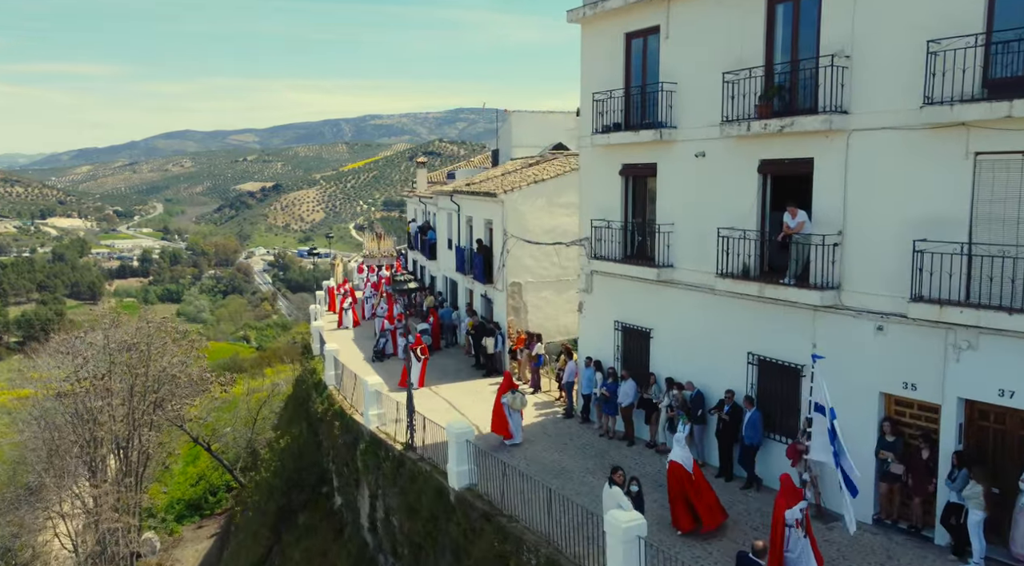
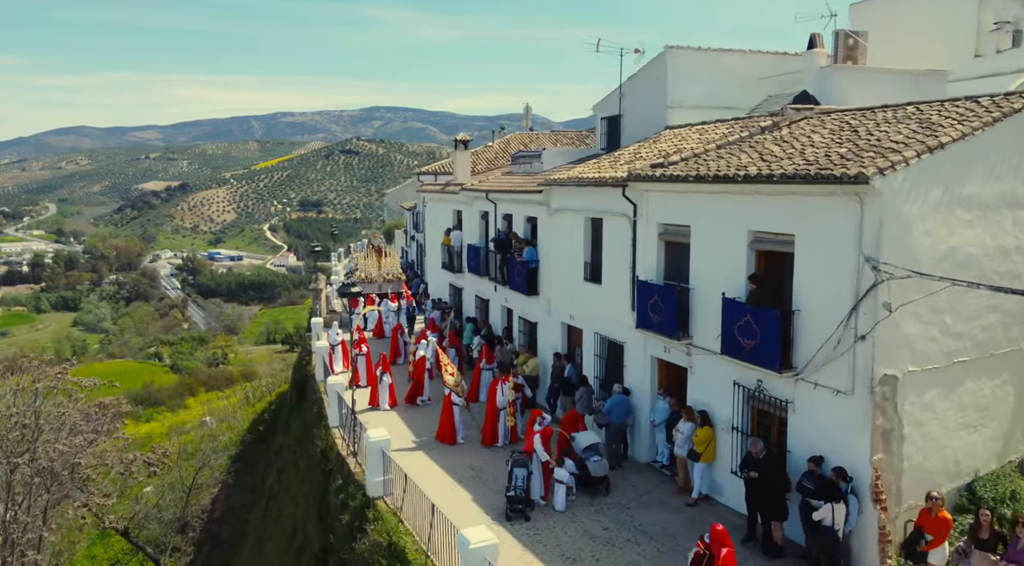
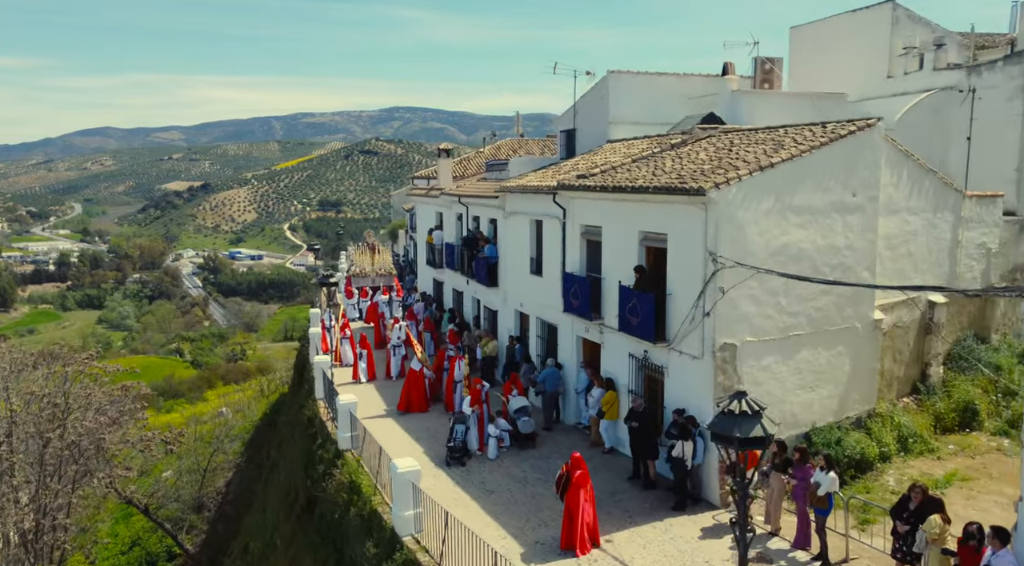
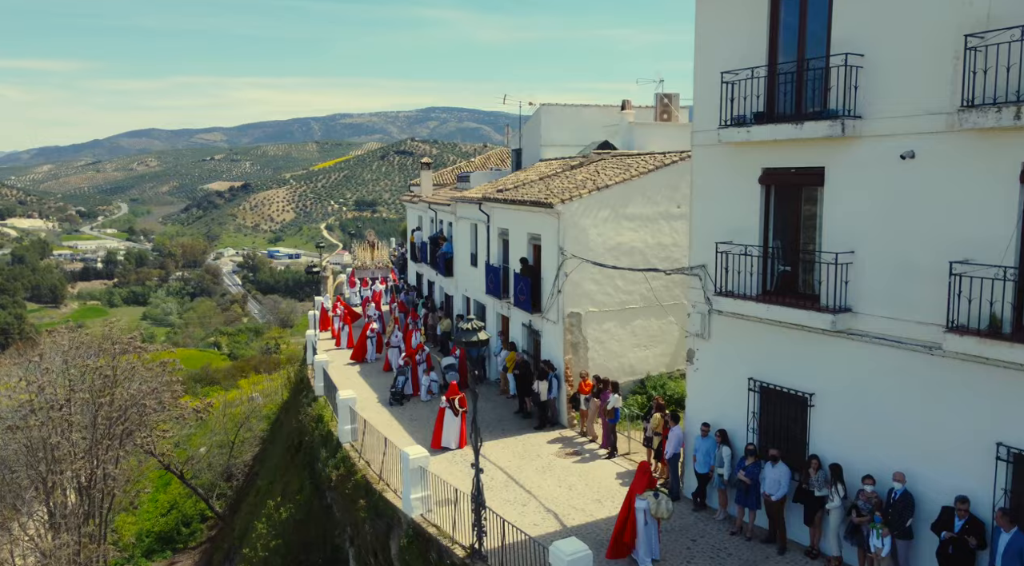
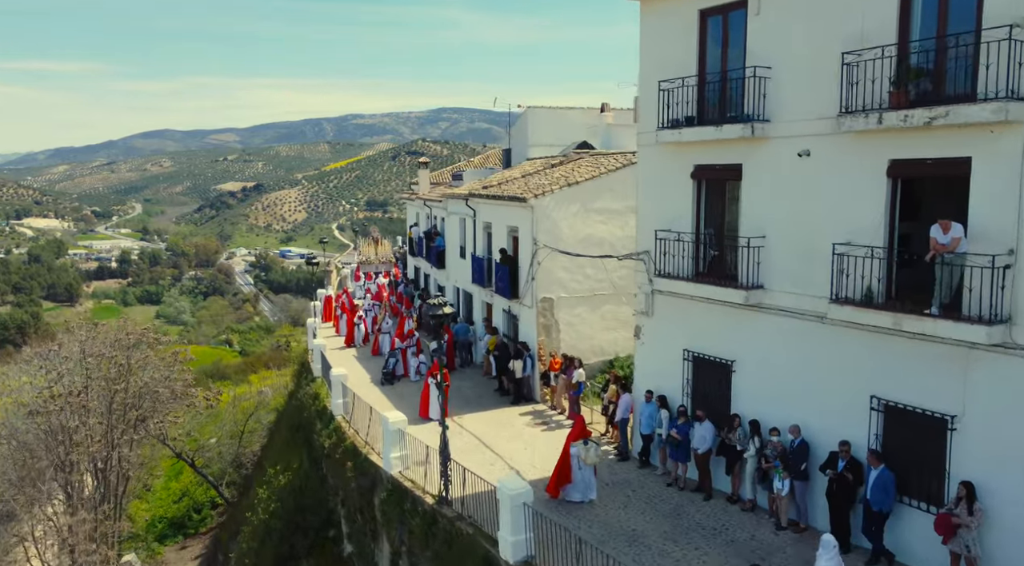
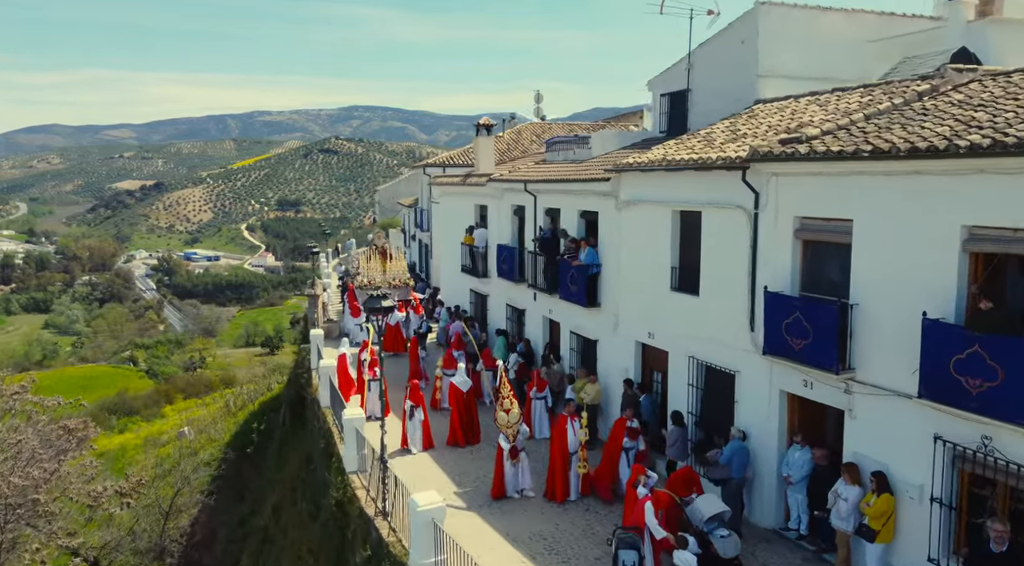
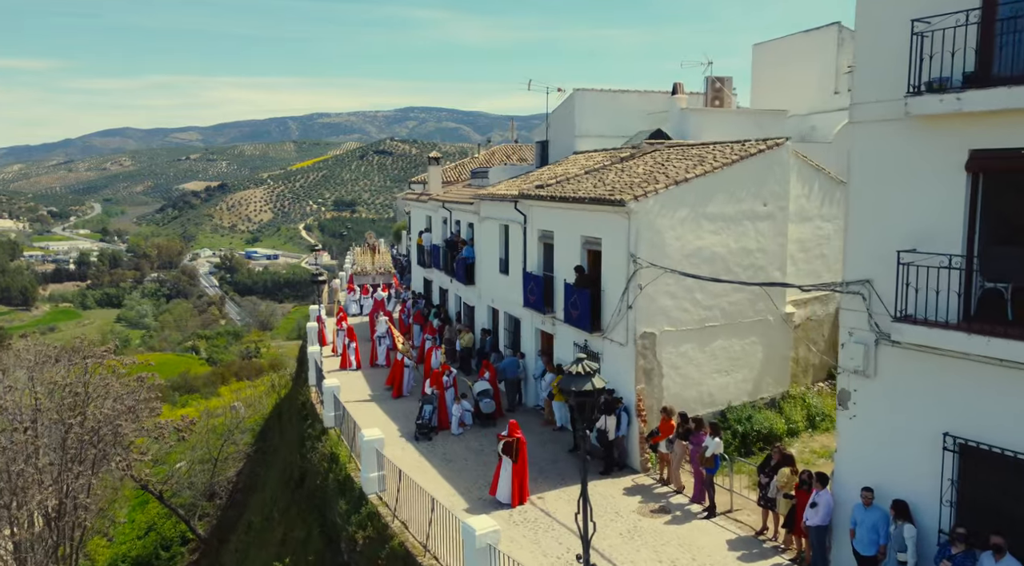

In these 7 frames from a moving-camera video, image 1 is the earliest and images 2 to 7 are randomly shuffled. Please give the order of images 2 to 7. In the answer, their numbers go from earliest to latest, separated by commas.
5, 4, 7, 3, 2, 6
